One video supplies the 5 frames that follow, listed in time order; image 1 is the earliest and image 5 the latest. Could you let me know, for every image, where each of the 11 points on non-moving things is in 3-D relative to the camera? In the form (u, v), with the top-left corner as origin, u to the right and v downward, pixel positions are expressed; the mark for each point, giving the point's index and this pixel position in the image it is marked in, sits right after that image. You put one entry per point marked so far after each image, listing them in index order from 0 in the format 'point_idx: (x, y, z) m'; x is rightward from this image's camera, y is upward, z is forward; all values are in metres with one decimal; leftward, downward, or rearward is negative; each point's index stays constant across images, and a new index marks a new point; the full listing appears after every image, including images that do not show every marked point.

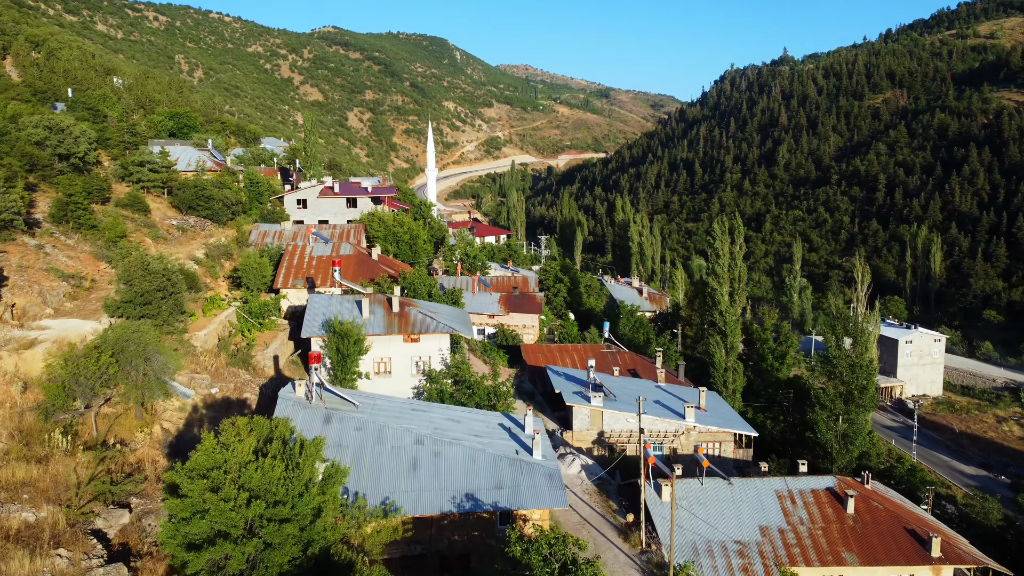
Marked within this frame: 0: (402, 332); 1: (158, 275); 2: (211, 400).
0: (-2.7, -1.1, +19.2) m
1: (-7.9, +0.3, +17.5) m
2: (-6.0, -2.2, +15.8) m
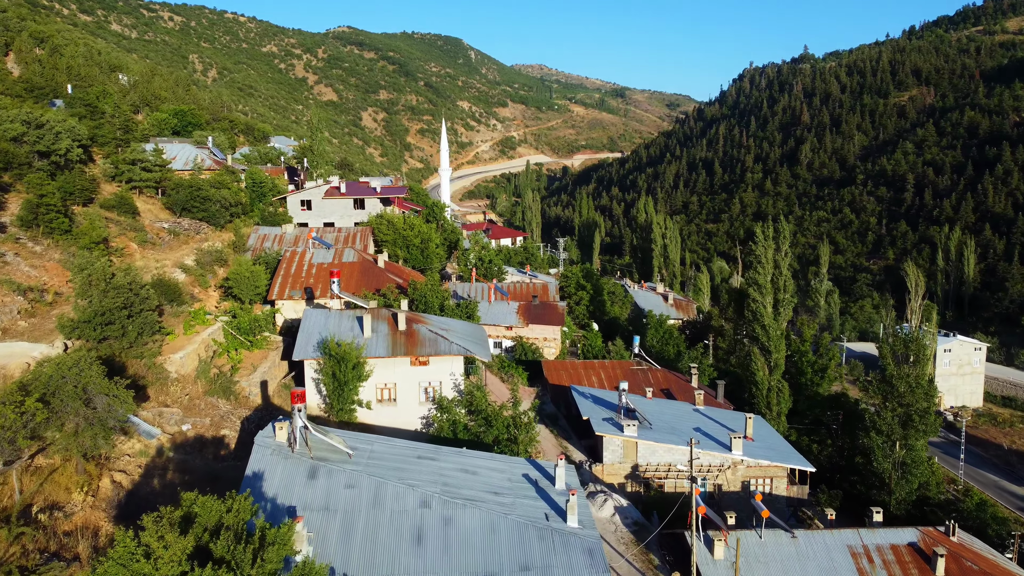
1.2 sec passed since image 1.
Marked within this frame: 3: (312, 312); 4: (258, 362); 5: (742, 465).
0: (-2.2, -1.4, +16.7) m
1: (-7.4, 0.0, +15.1) m
2: (-5.6, -2.5, +13.3) m
3: (-4.5, -0.5, +18.0) m
4: (-5.6, -1.7, +17.6) m
5: (+5.4, -4.2, +18.8) m
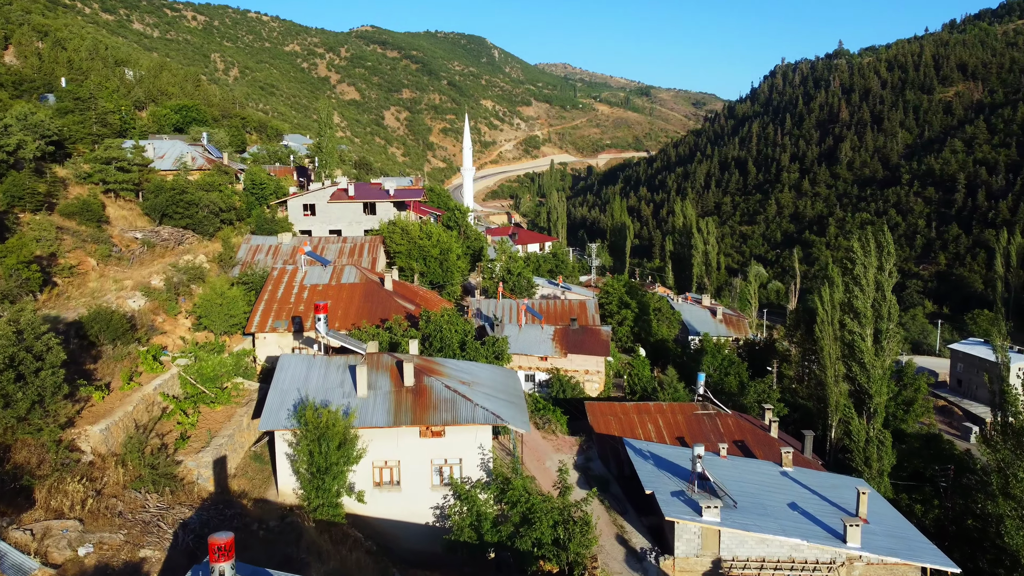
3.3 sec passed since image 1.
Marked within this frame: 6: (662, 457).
0: (-1.5, -2.0, +12.3) m
1: (-6.7, -0.7, +10.7) m
2: (-4.9, -3.2, +9.0) m
3: (-3.8, -1.2, +13.6) m
4: (-4.9, -2.3, +13.2) m
5: (+6.2, -4.9, +14.1) m
6: (+3.2, -3.6, +17.1) m
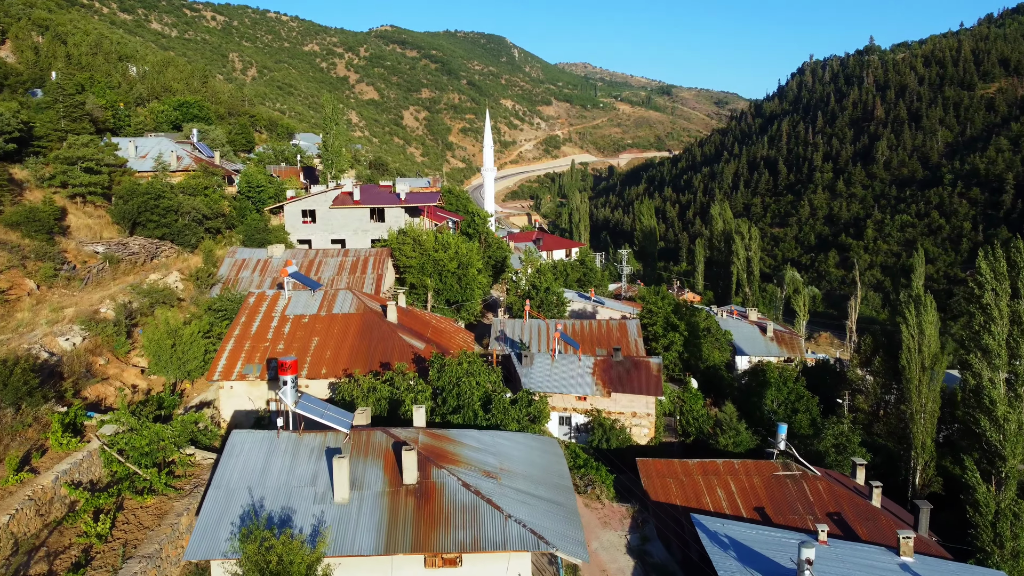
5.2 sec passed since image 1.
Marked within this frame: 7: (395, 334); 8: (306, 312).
0: (-1.0, -2.6, +8.3) m
1: (-6.2, -1.3, +6.9) m
2: (-4.5, -3.8, +5.1) m
3: (-3.2, -1.8, +9.7) m
4: (-4.3, -2.9, +9.4) m
5: (+6.7, -5.5, +10.0) m
6: (+3.8, -4.2, +13.1) m
7: (-2.2, -0.9, +14.9) m
8: (-3.9, -0.4, +15.3) m
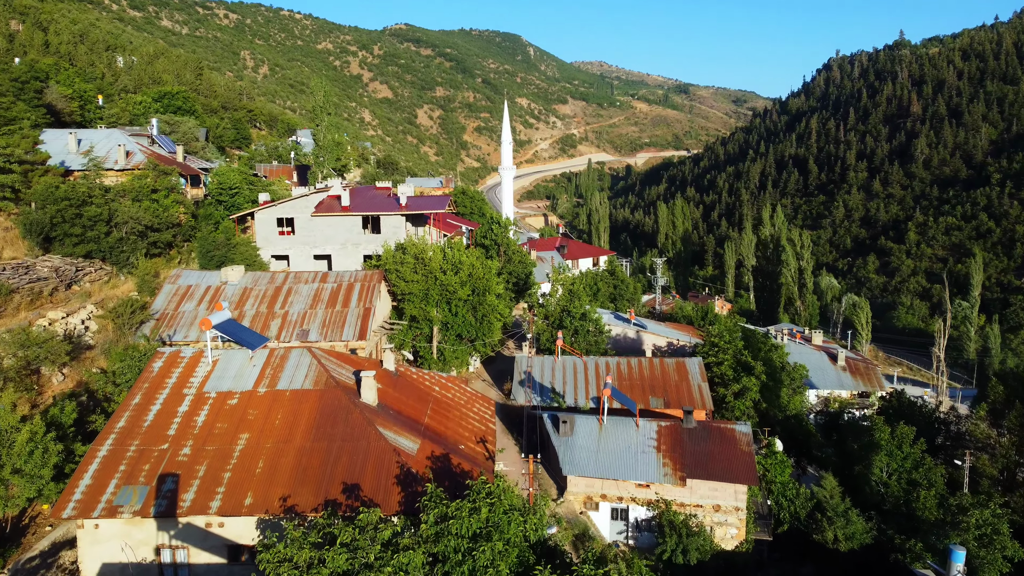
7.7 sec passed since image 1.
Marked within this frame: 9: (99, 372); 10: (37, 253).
0: (-0.6, -3.4, +2.9) m
1: (-5.9, -2.0, +1.6) m
2: (-4.2, -4.5, -0.2) m
3: (-2.8, -2.5, +4.3) m
4: (-3.9, -3.7, +4.0) m
5: (+7.2, -6.2, +4.5) m
6: (+4.3, -5.0, +7.6) m
7: (-1.6, -1.6, +9.6) m
8: (-3.4, -1.2, +10.0) m
9: (-5.8, -1.2, +11.8) m
10: (-10.0, +0.7, +16.6) m
